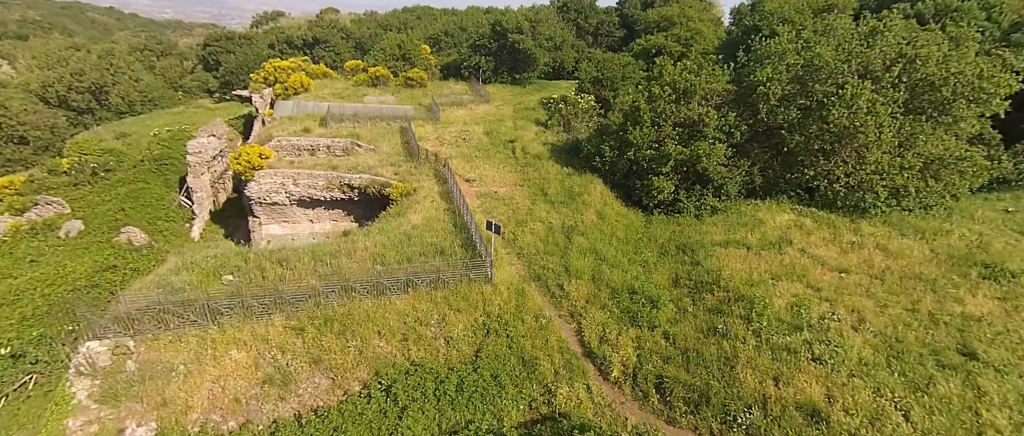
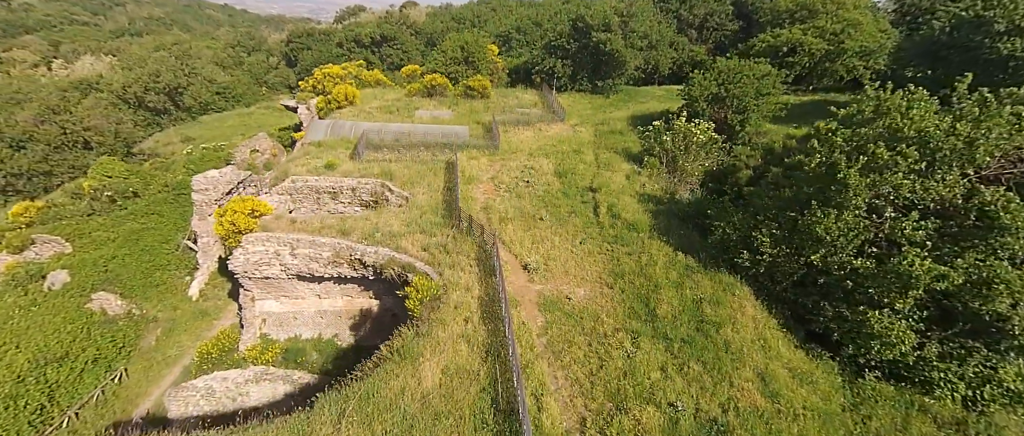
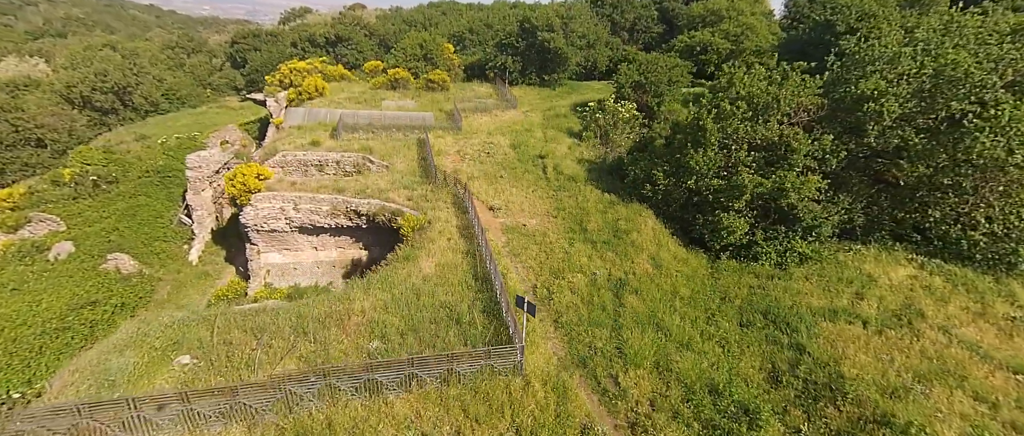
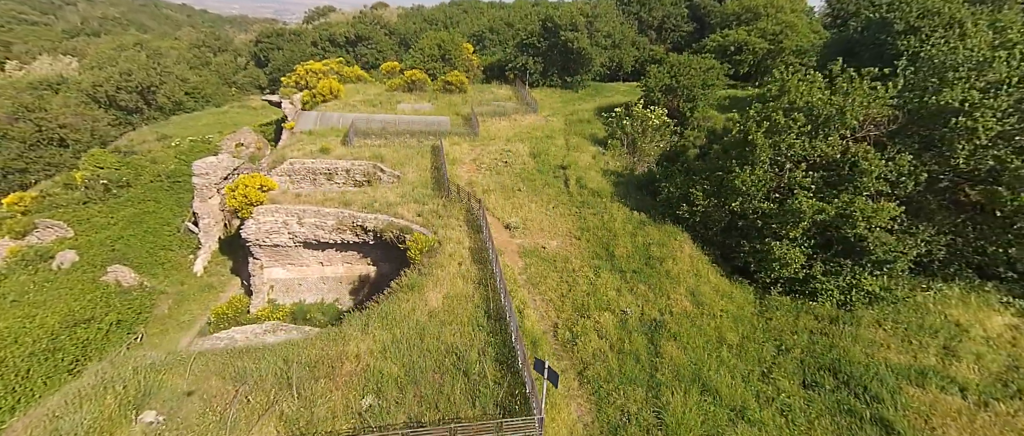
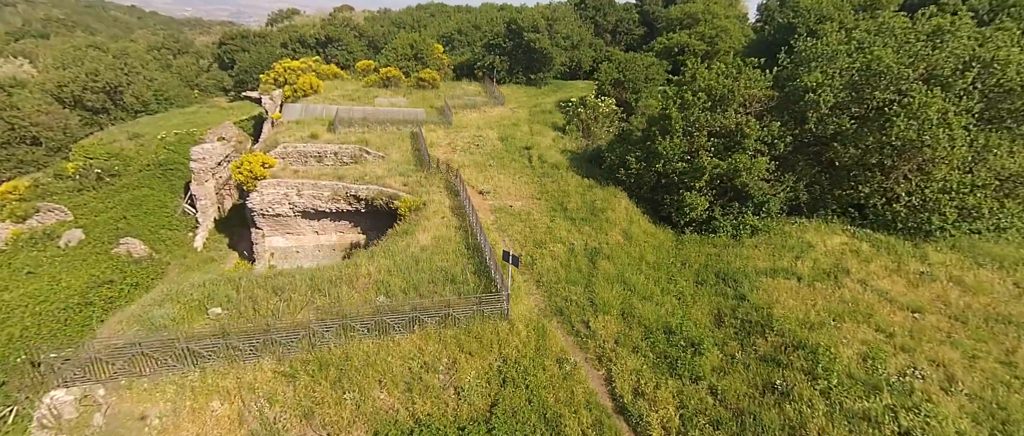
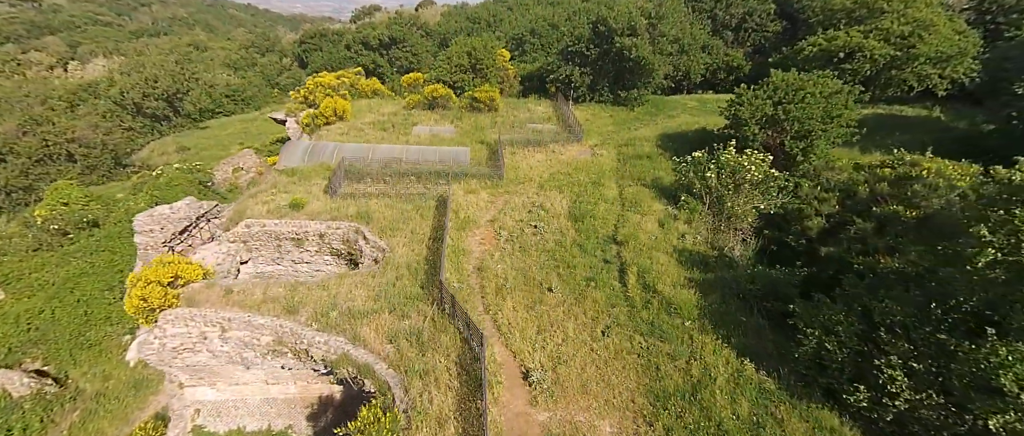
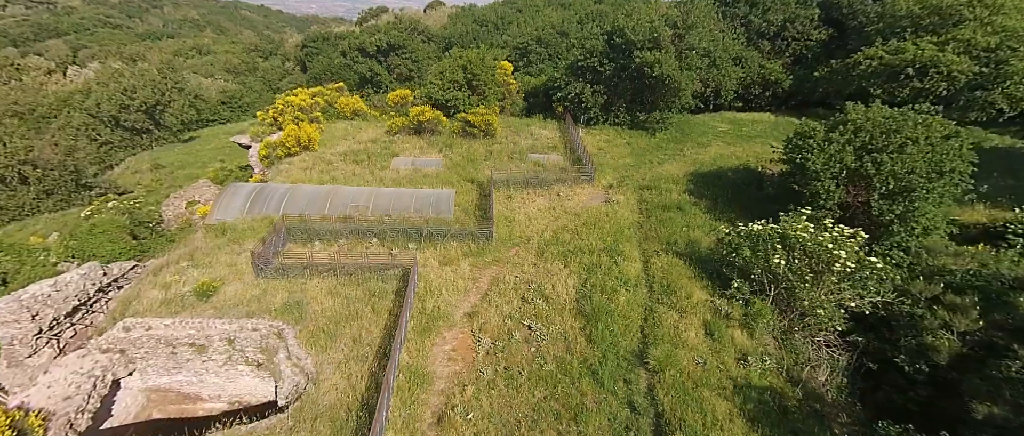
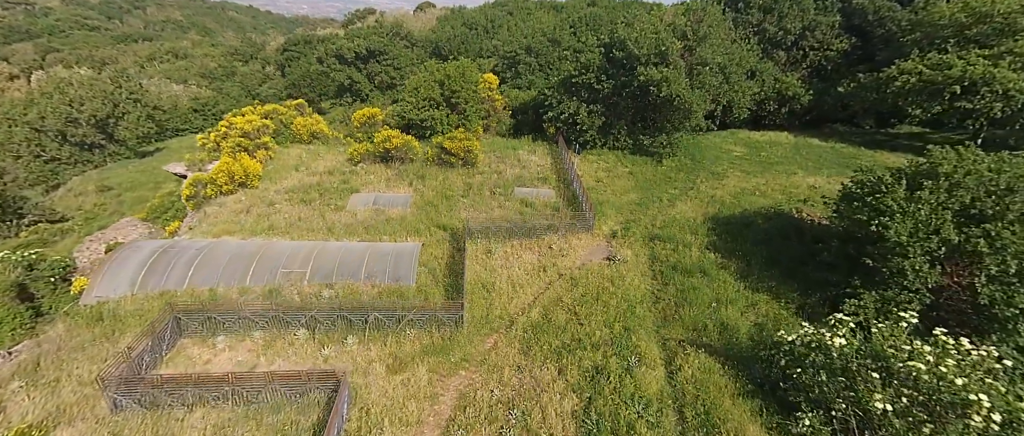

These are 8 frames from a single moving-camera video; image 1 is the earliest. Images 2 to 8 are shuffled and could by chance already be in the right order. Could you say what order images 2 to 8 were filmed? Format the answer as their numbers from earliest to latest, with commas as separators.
5, 3, 4, 2, 6, 7, 8
